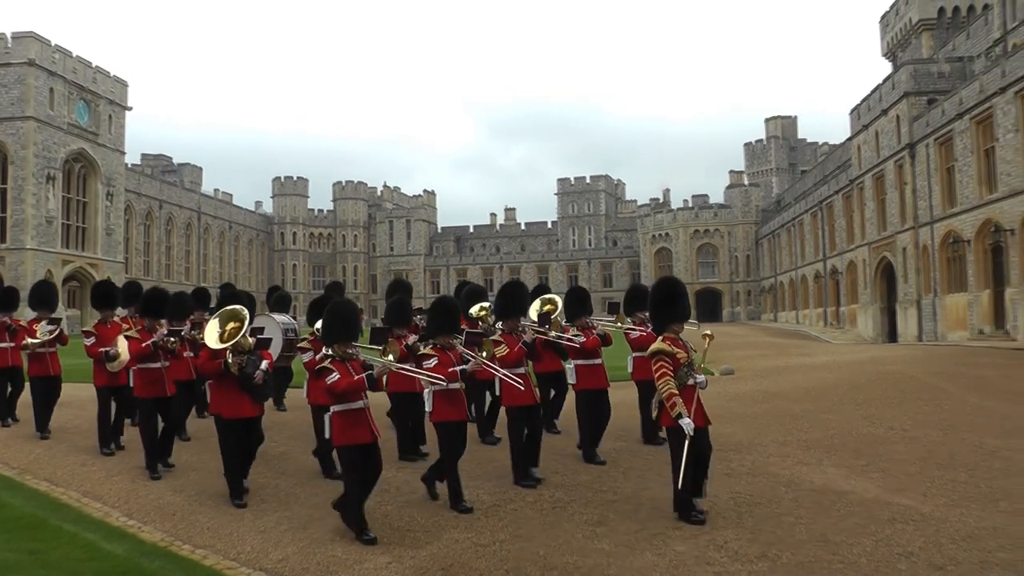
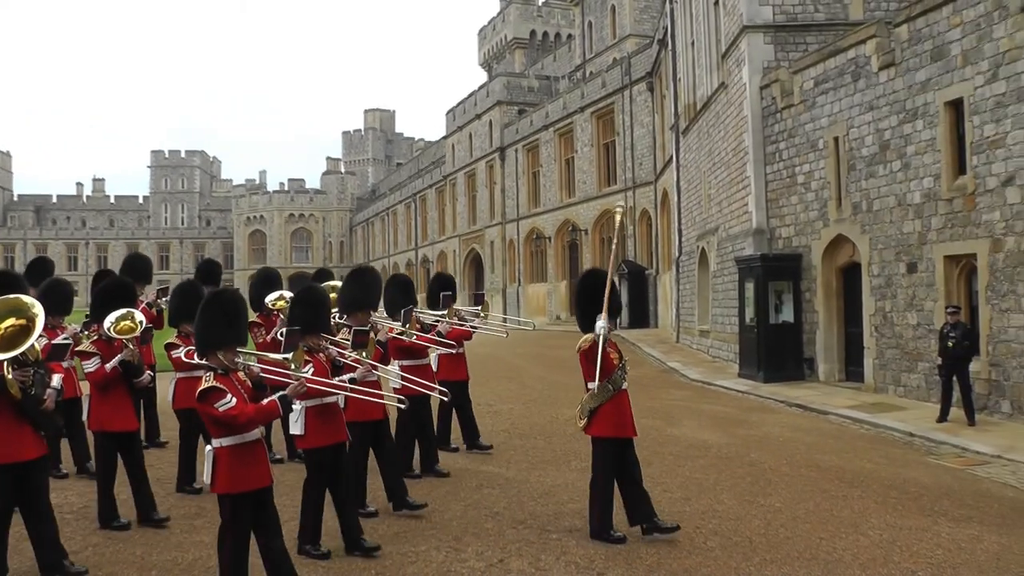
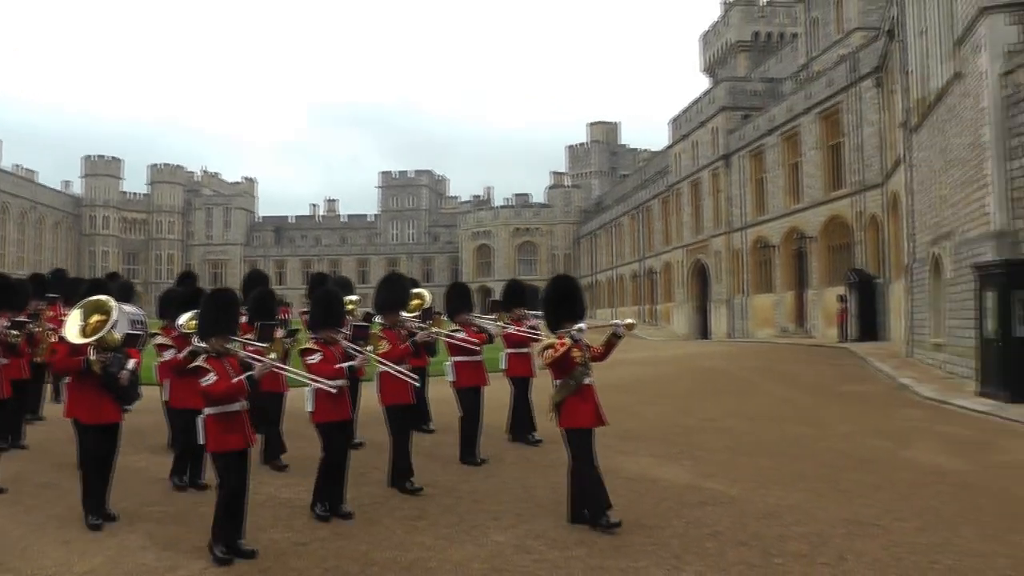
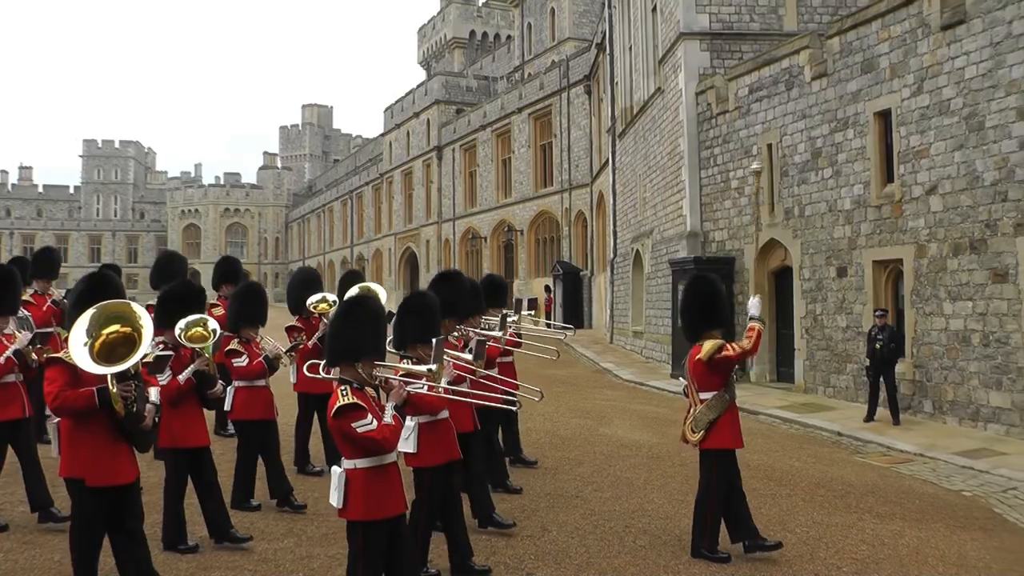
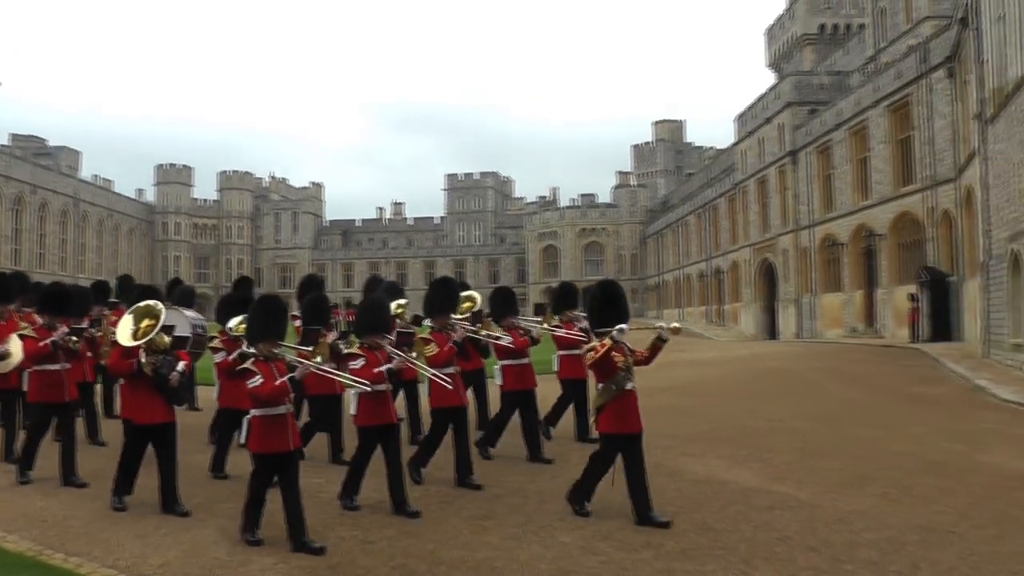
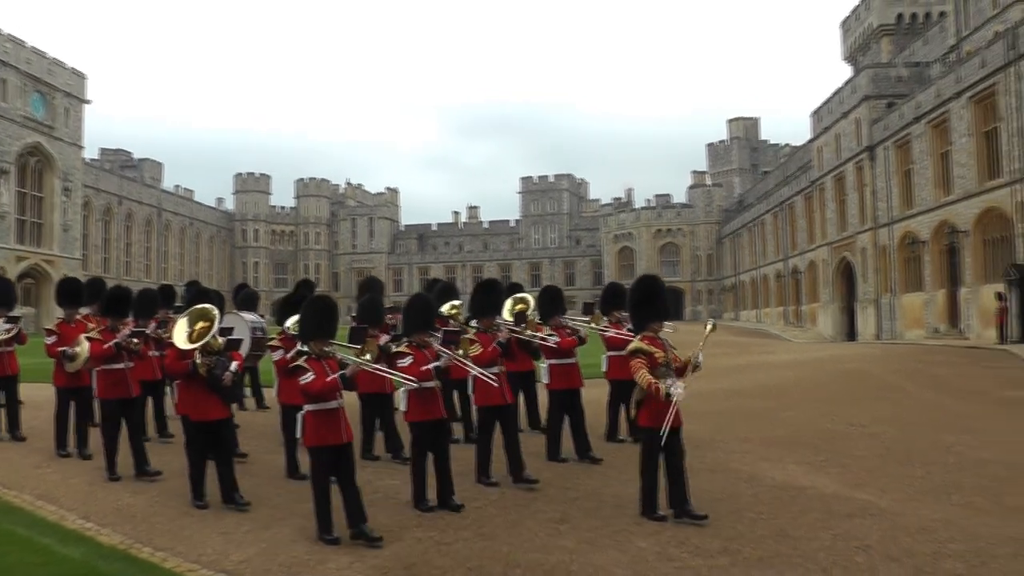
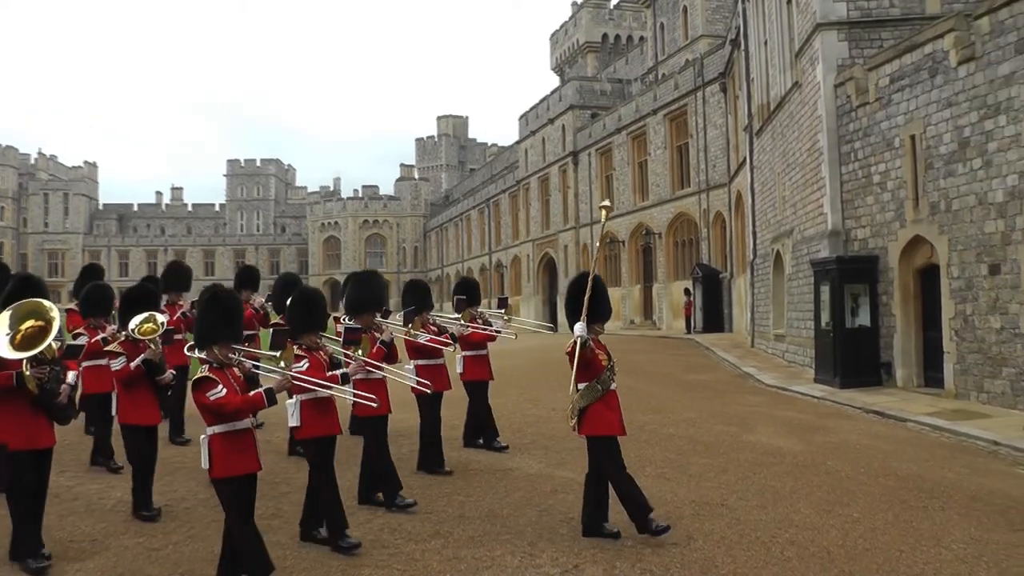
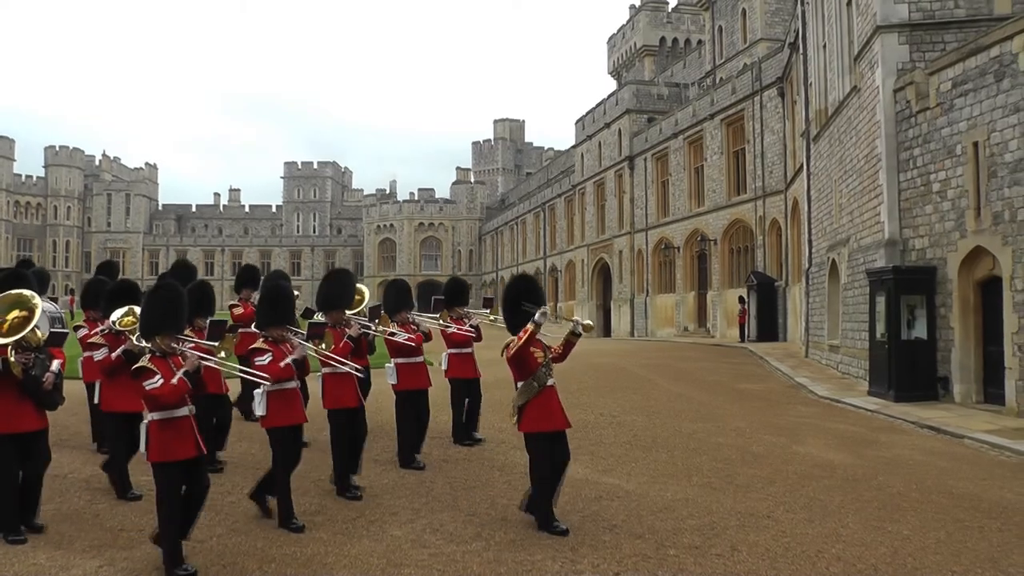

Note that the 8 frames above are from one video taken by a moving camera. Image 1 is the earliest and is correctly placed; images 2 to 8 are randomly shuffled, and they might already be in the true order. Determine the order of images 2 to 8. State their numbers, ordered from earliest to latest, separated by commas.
6, 5, 3, 8, 7, 2, 4
